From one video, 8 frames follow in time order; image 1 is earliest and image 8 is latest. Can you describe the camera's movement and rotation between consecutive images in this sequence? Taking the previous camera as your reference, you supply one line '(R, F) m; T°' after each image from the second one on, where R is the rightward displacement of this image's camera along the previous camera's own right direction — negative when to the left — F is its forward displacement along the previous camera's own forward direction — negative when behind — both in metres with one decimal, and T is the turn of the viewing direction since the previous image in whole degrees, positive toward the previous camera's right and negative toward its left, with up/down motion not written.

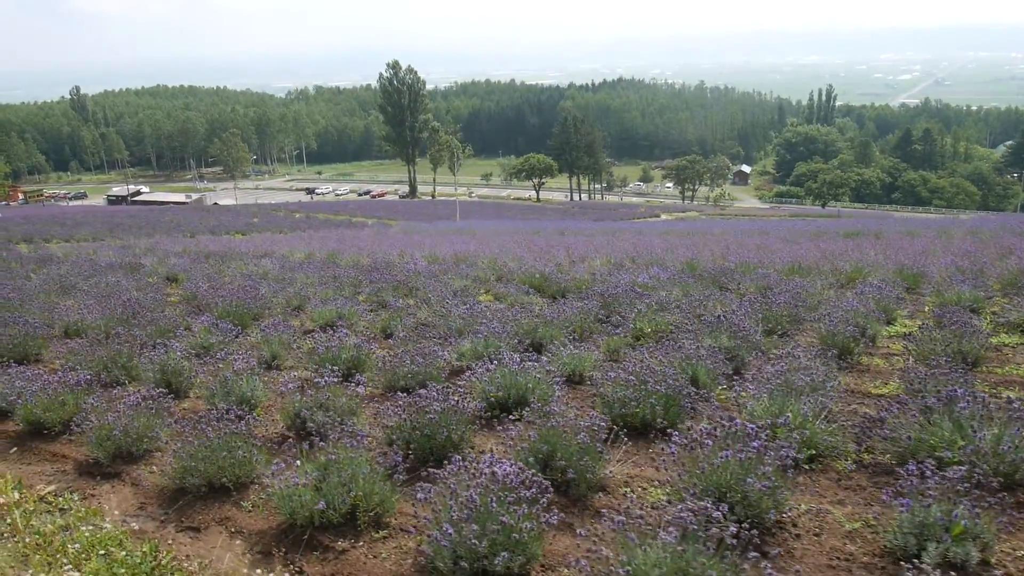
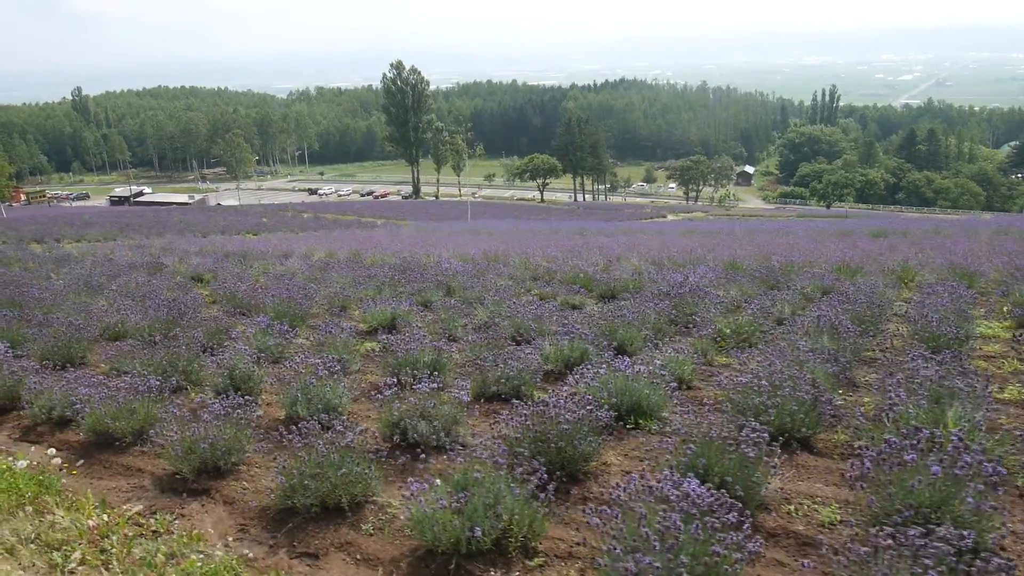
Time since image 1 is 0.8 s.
(-0.6, +0.4) m; 0°
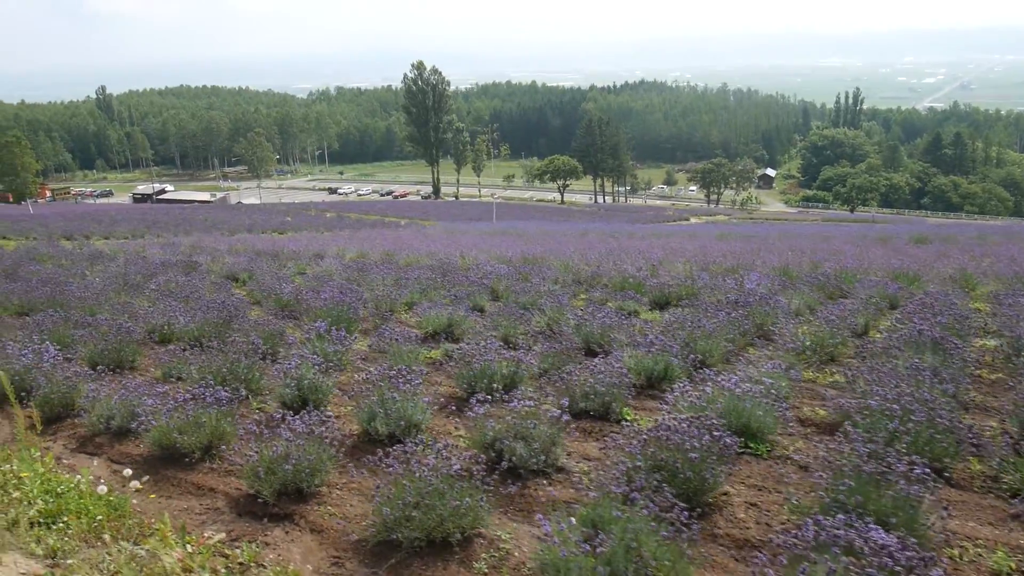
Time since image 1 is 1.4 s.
(-0.4, +0.3) m; -1°
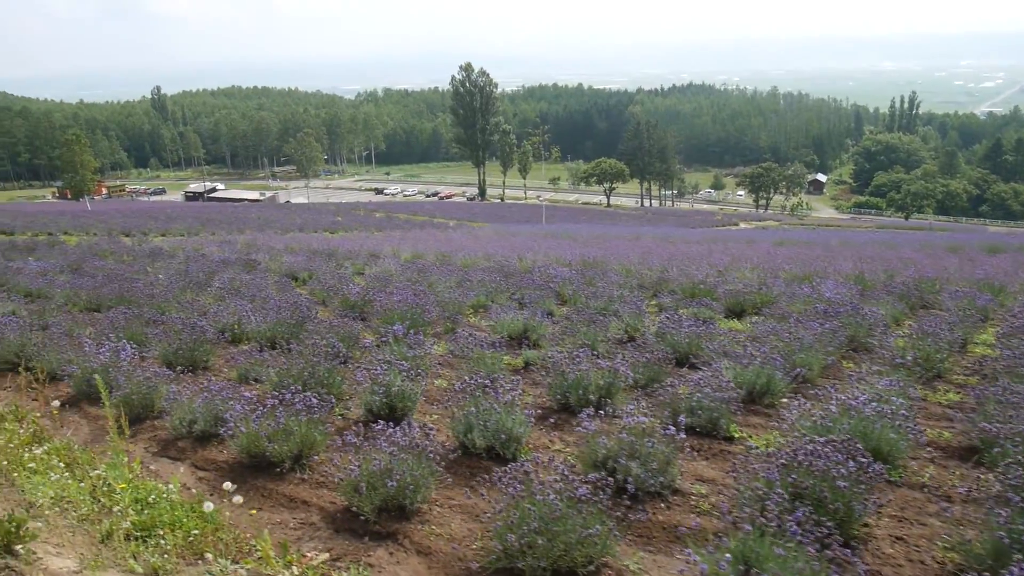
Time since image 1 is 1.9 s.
(-0.3, +0.2) m; -3°
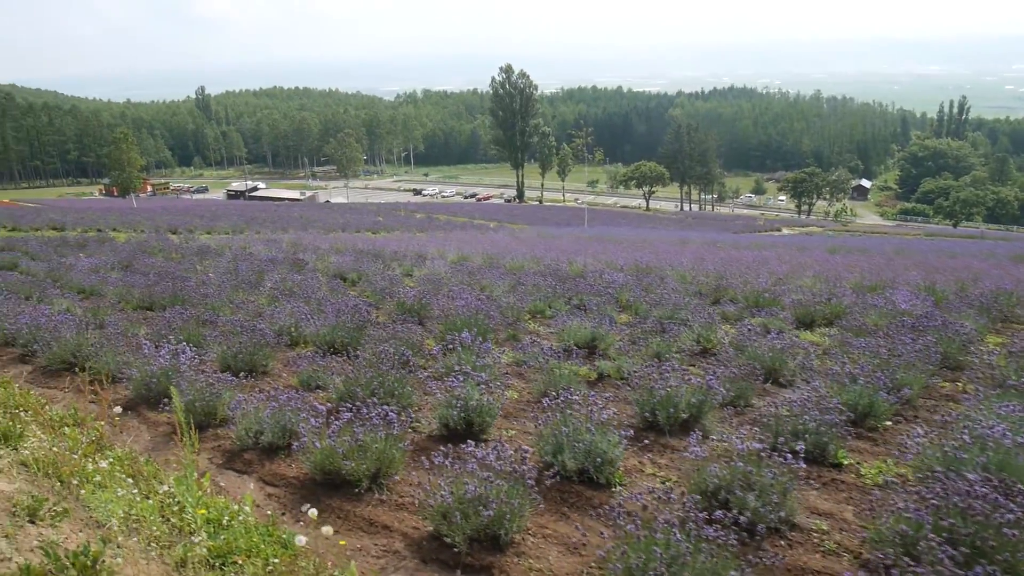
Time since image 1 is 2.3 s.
(-0.3, +0.3) m; -2°
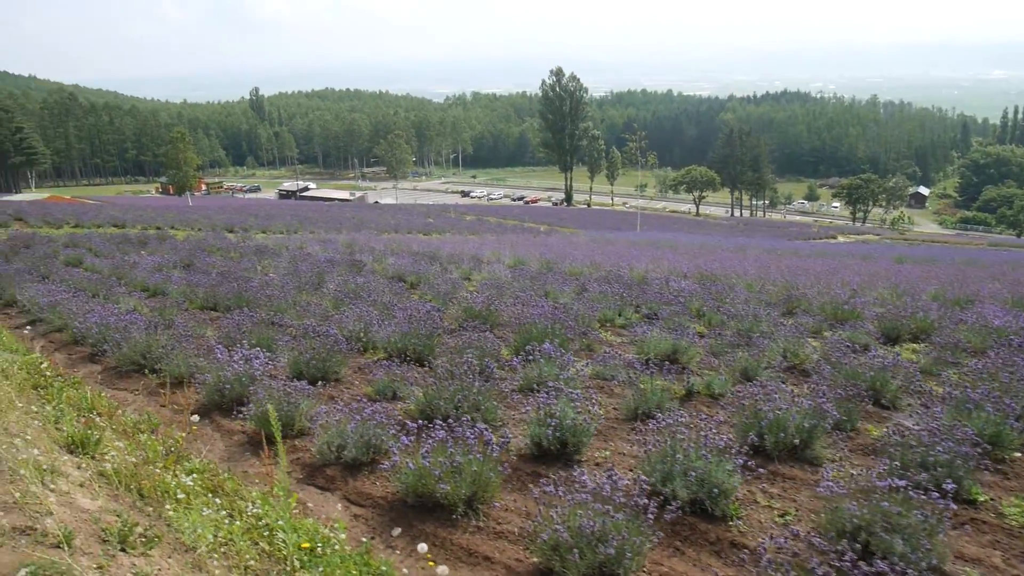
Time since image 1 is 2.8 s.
(-0.3, +0.3) m; -3°
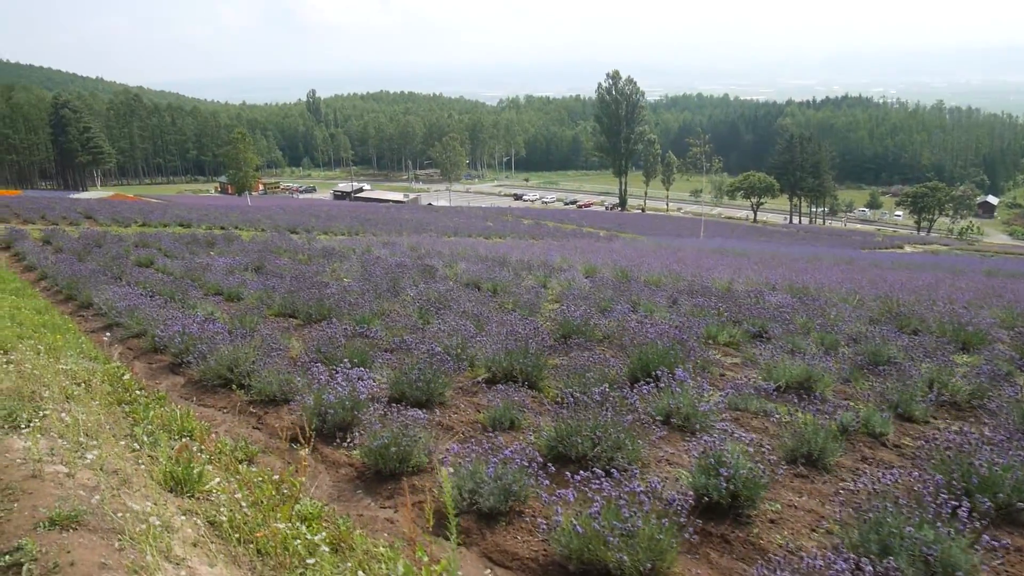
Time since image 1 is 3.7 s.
(-0.5, +0.5) m; -3°
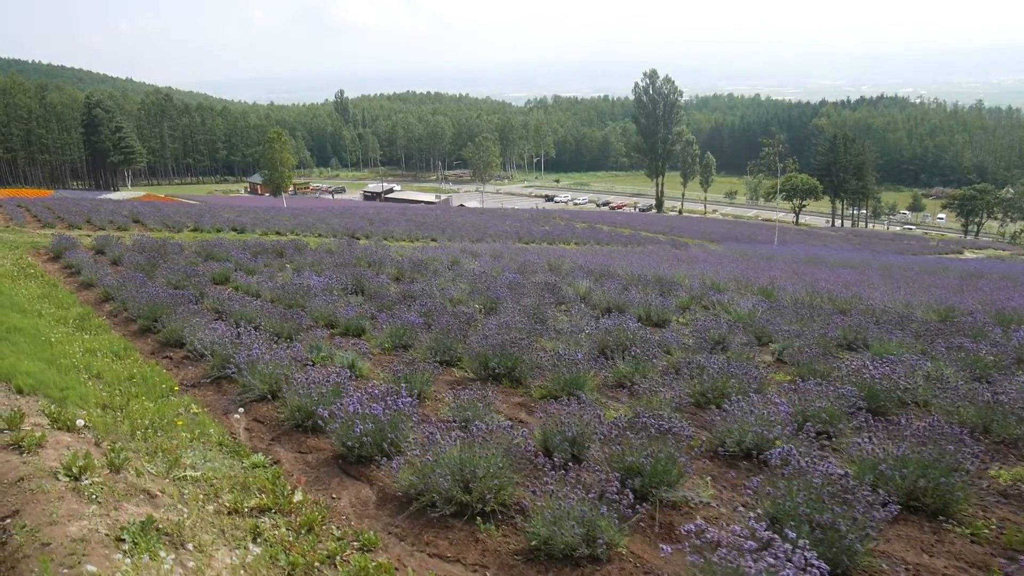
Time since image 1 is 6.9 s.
(-1.6, +2.1) m; -1°
